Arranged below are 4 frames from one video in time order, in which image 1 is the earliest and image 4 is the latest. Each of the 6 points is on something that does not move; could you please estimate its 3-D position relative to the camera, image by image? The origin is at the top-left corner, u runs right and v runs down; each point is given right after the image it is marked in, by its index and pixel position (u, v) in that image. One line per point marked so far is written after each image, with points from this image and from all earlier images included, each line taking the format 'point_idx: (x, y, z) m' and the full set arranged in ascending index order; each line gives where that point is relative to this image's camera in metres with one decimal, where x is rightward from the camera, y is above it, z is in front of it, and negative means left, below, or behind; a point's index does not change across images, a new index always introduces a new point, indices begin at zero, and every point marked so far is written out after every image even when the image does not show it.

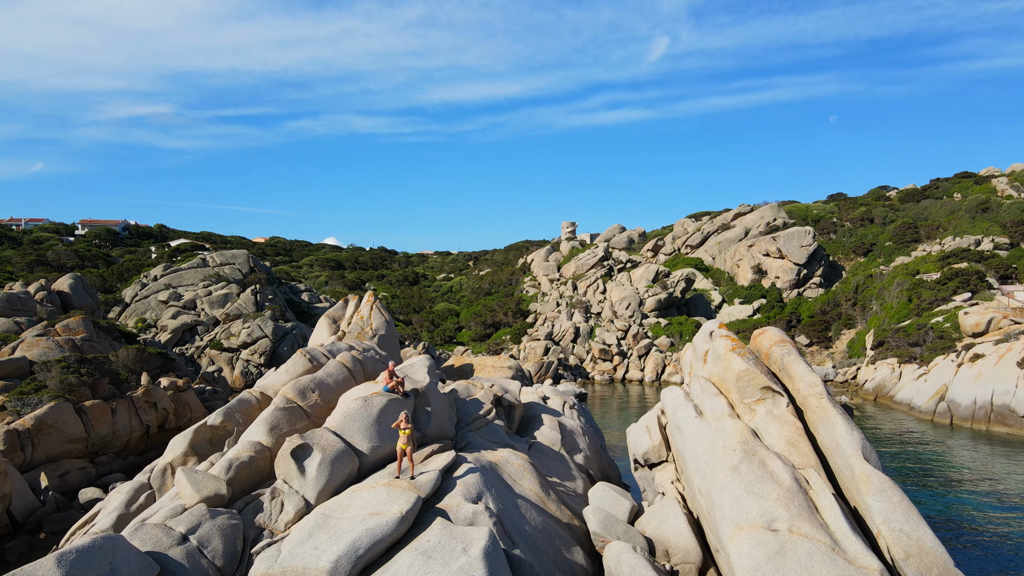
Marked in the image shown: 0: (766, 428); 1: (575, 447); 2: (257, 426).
0: (+4.1, -2.3, +10.3) m
1: (+1.5, -3.8, +15.1) m
2: (-4.4, -2.4, +10.8) m
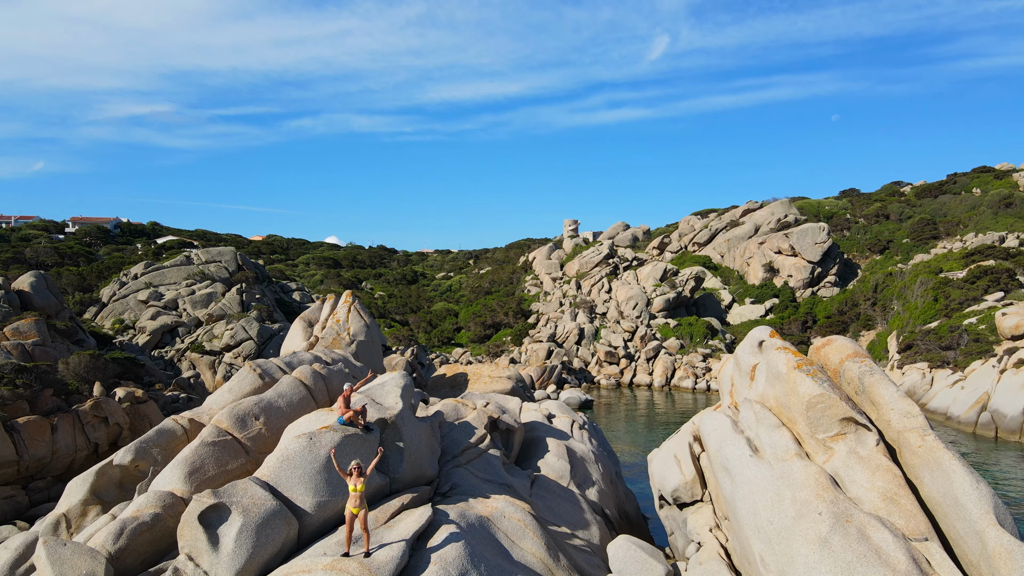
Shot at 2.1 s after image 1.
0: (+4.1, -2.3, +7.7) m
1: (+1.5, -3.8, +12.5) m
2: (-4.4, -2.3, +8.2) m
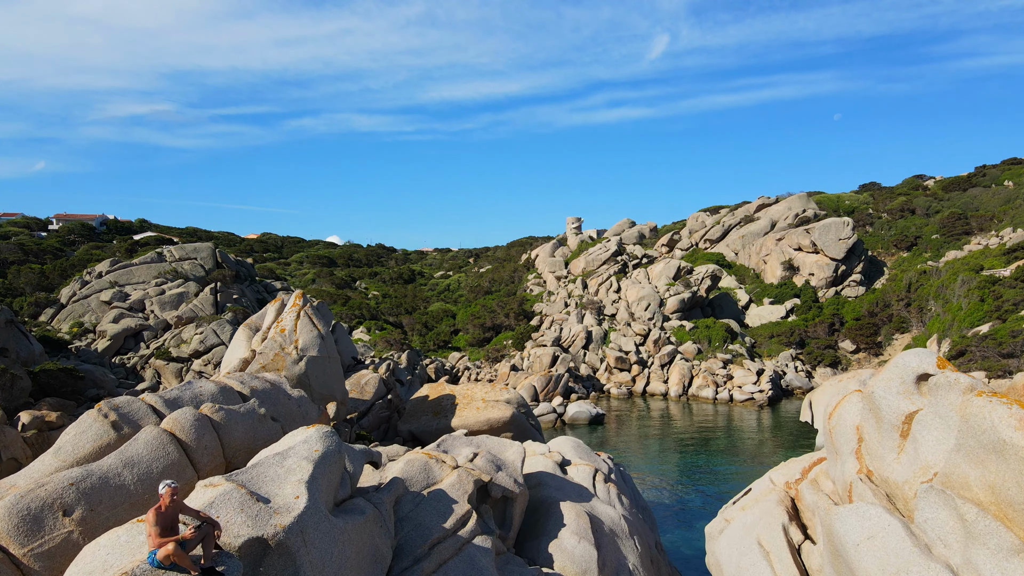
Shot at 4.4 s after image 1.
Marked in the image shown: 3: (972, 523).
0: (+4.1, -2.2, +3.6) m
1: (+1.5, -3.8, +8.4) m
2: (-4.4, -2.3, +4.2) m
3: (+3.4, -1.7, +4.7) m
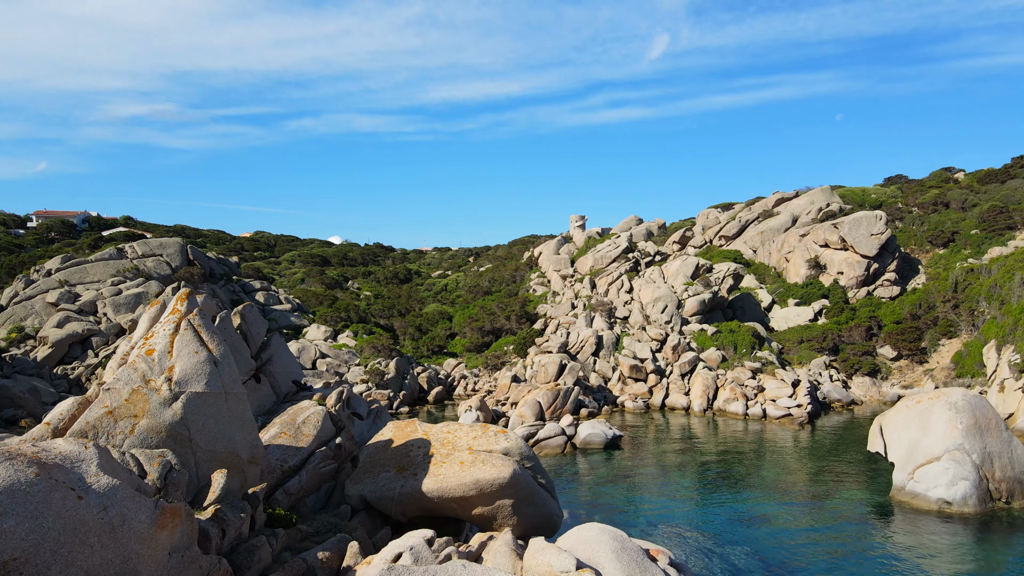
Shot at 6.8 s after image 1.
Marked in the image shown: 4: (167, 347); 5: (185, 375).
0: (+4.0, -2.2, -1.0) m
1: (+1.5, -3.7, +3.8) m
2: (-4.4, -2.3, -0.5) m
3: (+3.4, -1.7, +0.1) m
4: (-4.4, -0.7, +8.1) m
5: (-4.1, -1.1, +7.9) m
